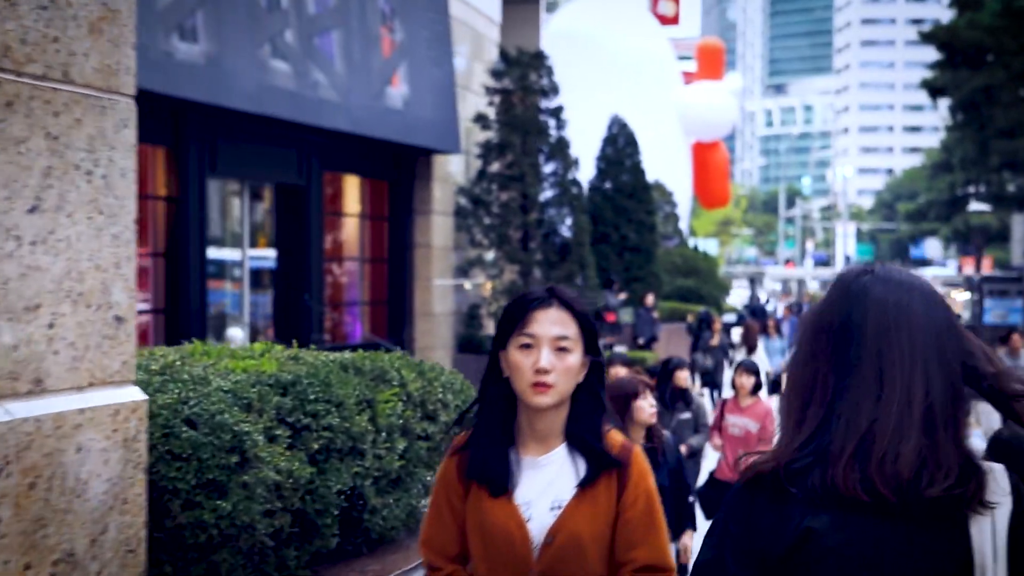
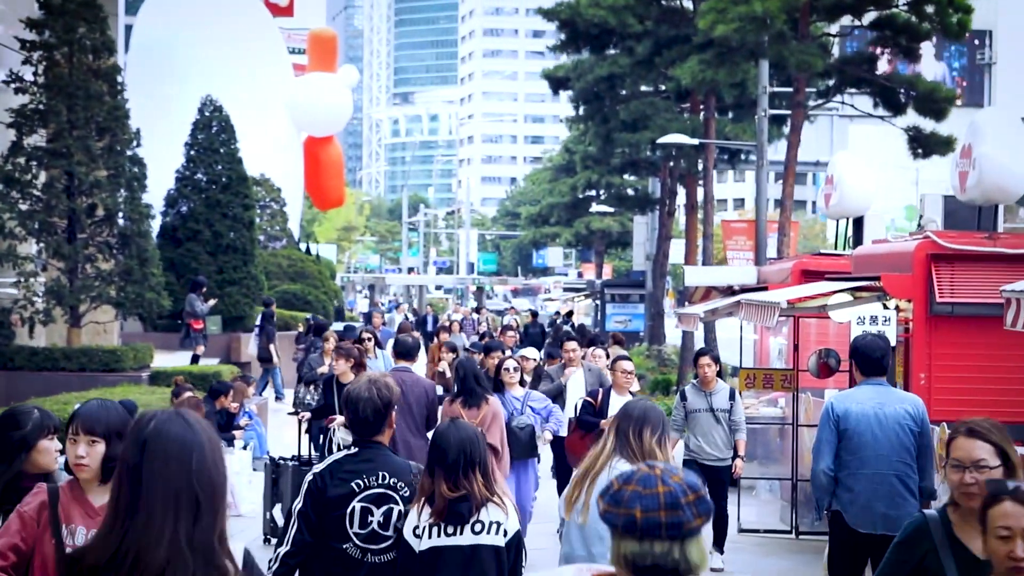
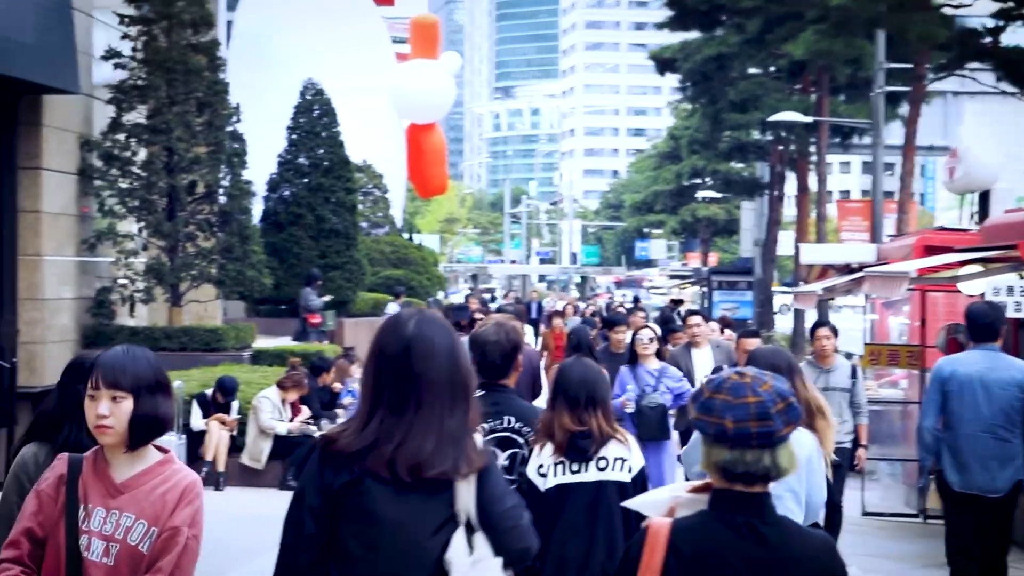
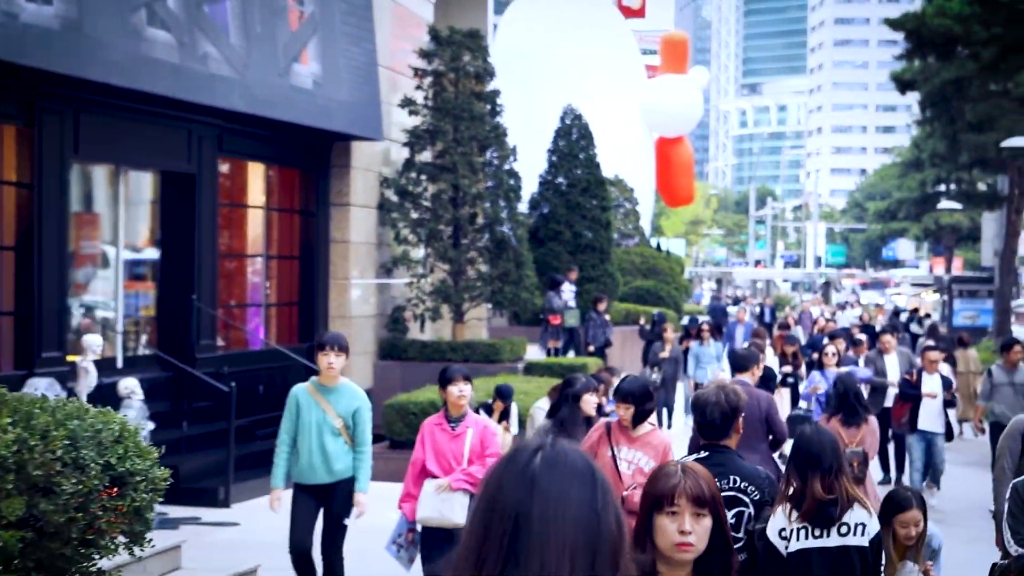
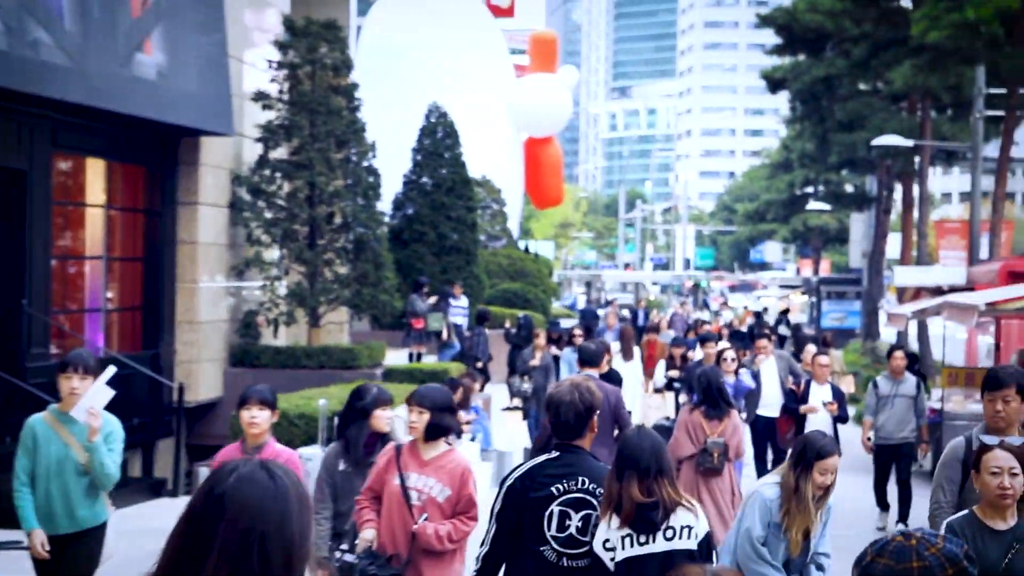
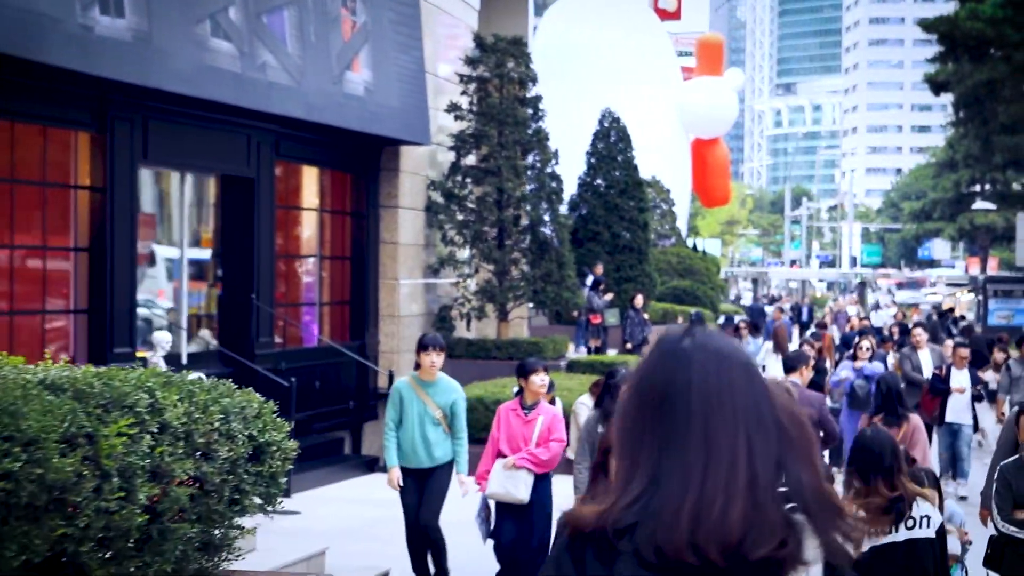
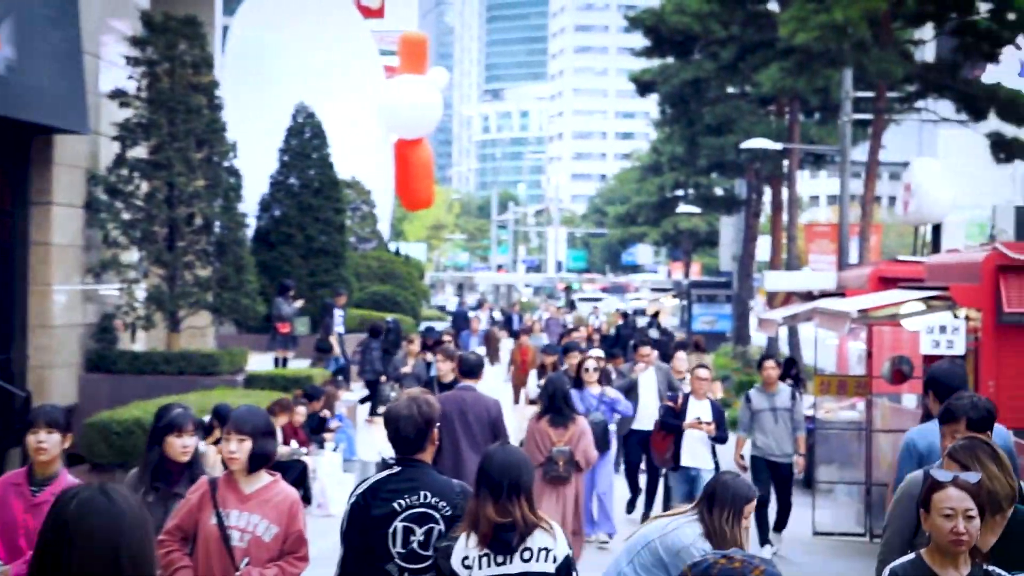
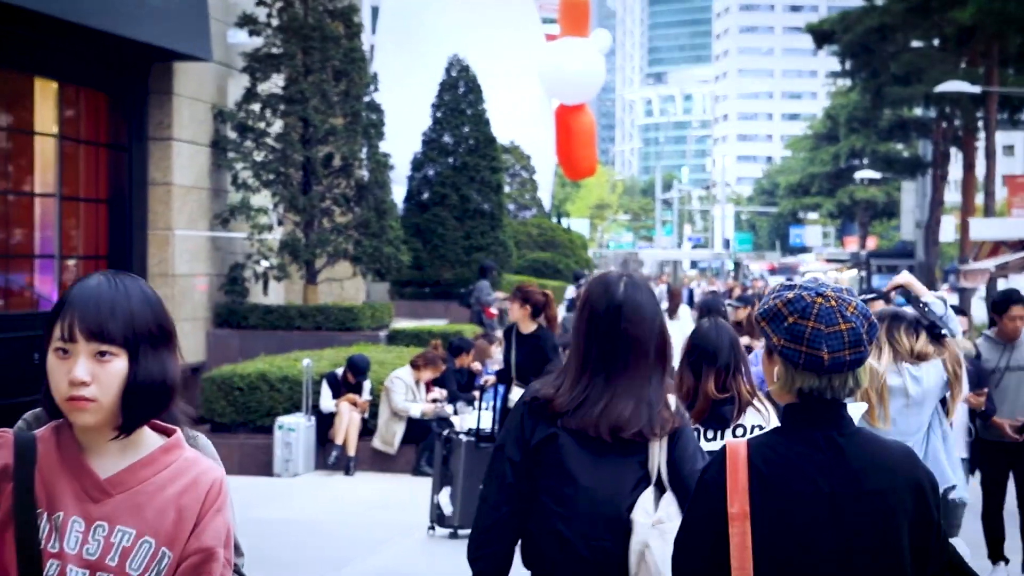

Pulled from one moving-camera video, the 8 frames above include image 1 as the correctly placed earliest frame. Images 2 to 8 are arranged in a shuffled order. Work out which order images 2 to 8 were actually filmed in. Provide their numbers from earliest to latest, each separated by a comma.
6, 4, 5, 7, 2, 3, 8
